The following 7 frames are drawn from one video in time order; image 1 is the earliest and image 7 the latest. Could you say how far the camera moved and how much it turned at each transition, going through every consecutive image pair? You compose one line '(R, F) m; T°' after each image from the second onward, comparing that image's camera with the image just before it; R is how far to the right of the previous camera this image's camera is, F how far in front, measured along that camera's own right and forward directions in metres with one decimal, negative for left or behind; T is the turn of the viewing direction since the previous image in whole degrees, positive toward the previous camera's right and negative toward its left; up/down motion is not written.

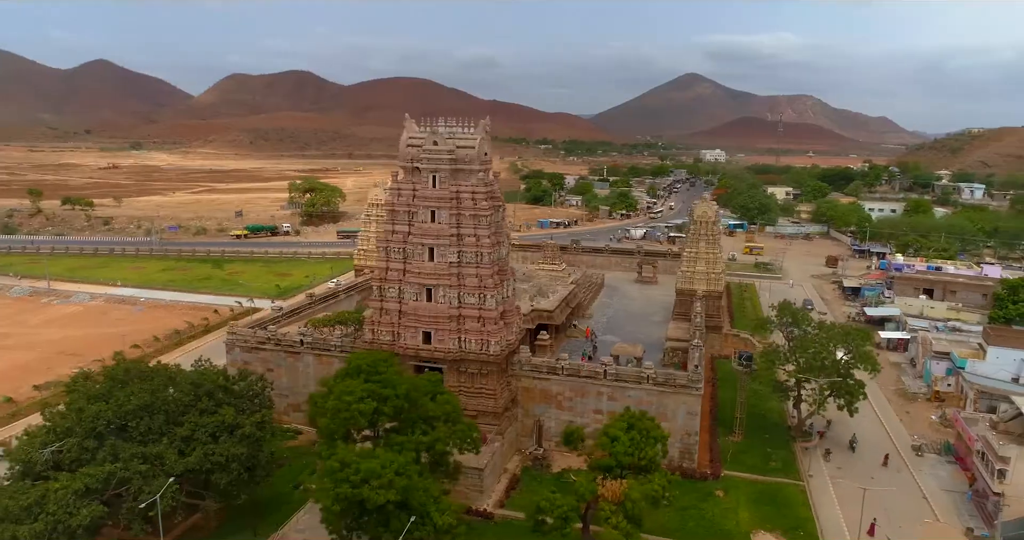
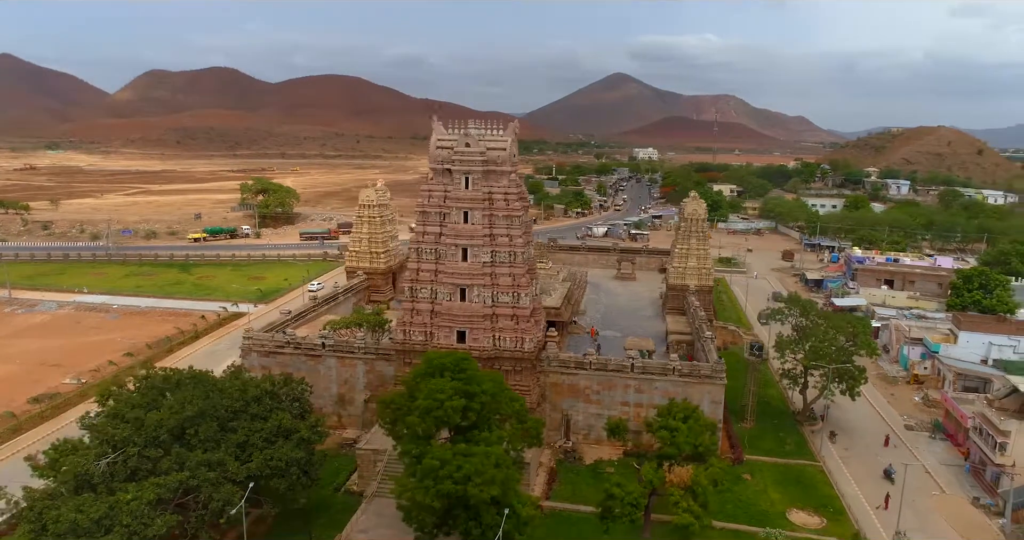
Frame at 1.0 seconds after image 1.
(-3.4, -0.4) m; +5°
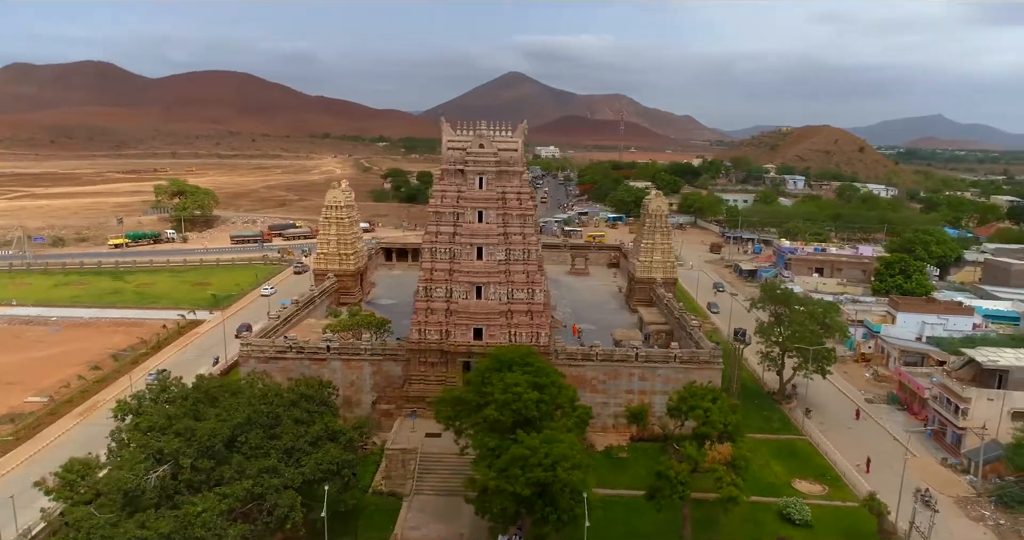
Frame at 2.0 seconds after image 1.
(-4.0, -0.4) m; +8°
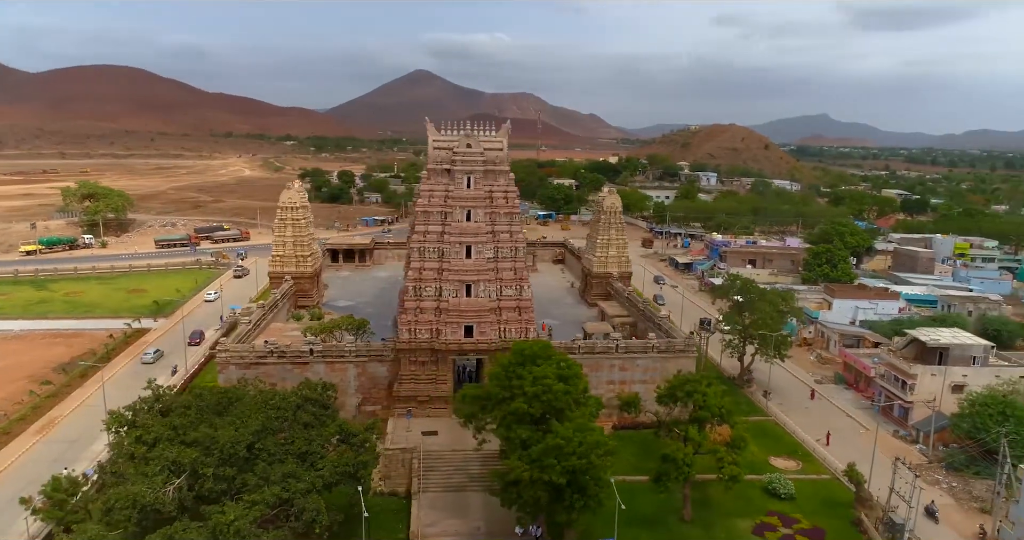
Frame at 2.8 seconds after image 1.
(-2.7, -0.3) m; +7°
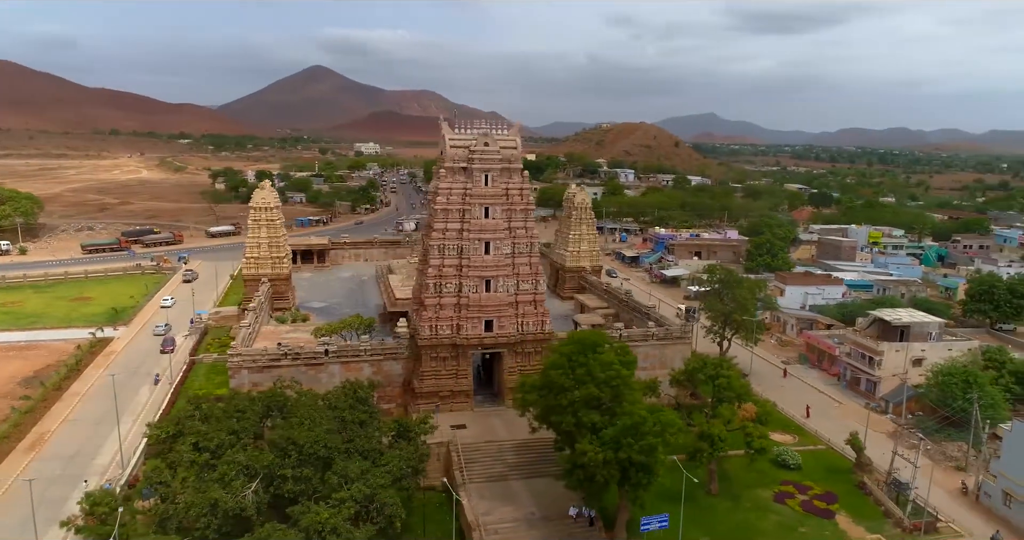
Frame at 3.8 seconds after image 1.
(-4.1, -0.5) m; +8°
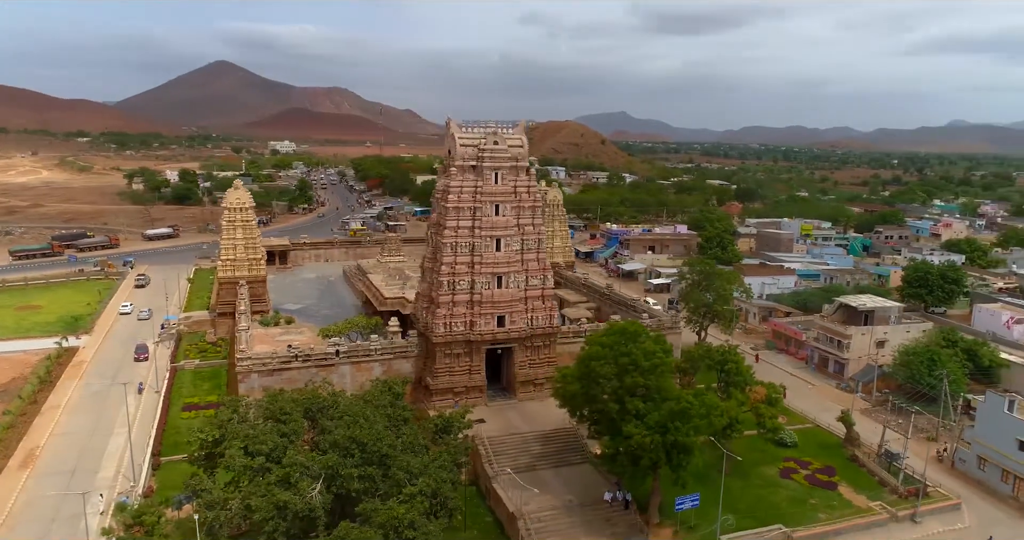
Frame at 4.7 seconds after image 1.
(-3.4, -0.4) m; +7°
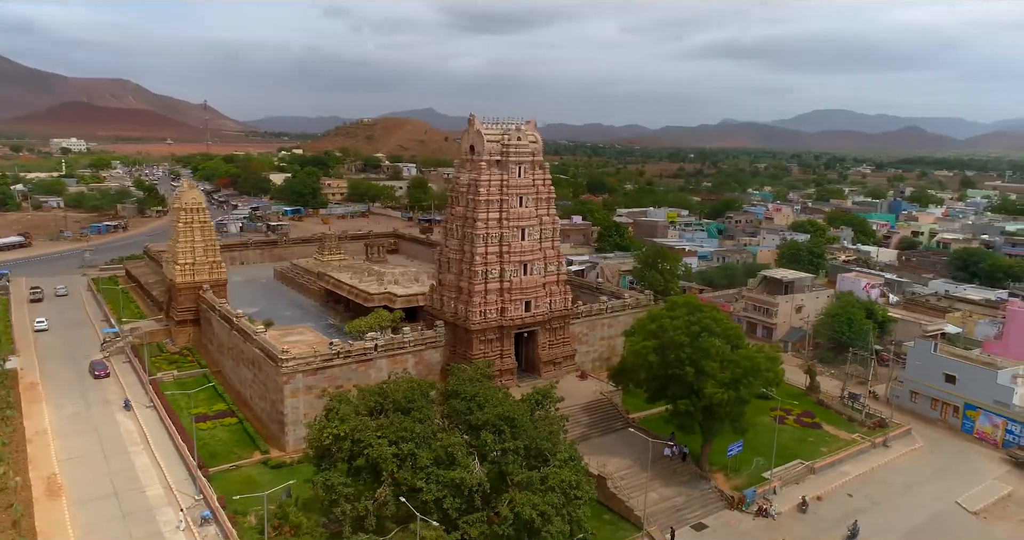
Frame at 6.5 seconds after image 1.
(-8.0, -0.7) m; +15°
